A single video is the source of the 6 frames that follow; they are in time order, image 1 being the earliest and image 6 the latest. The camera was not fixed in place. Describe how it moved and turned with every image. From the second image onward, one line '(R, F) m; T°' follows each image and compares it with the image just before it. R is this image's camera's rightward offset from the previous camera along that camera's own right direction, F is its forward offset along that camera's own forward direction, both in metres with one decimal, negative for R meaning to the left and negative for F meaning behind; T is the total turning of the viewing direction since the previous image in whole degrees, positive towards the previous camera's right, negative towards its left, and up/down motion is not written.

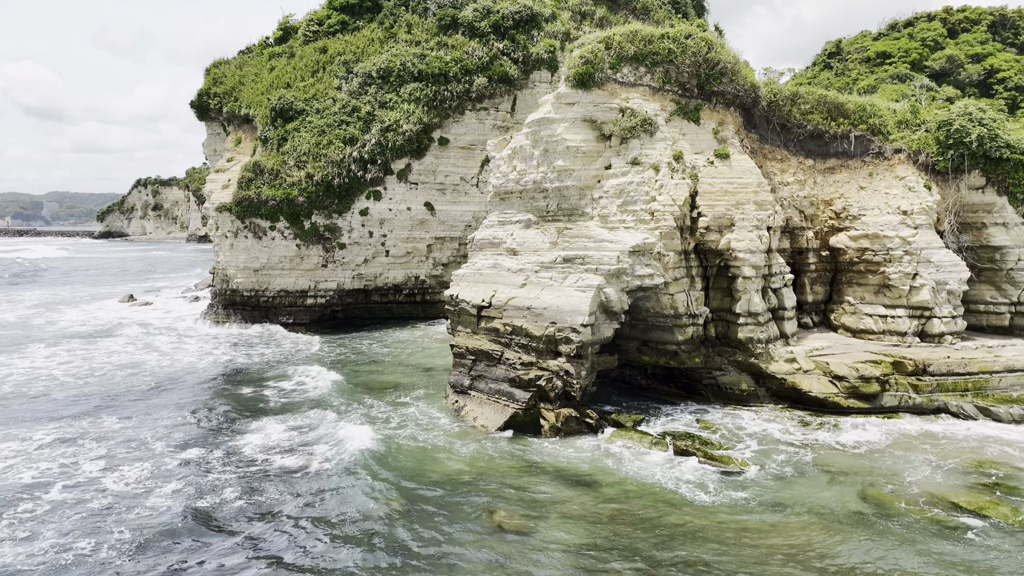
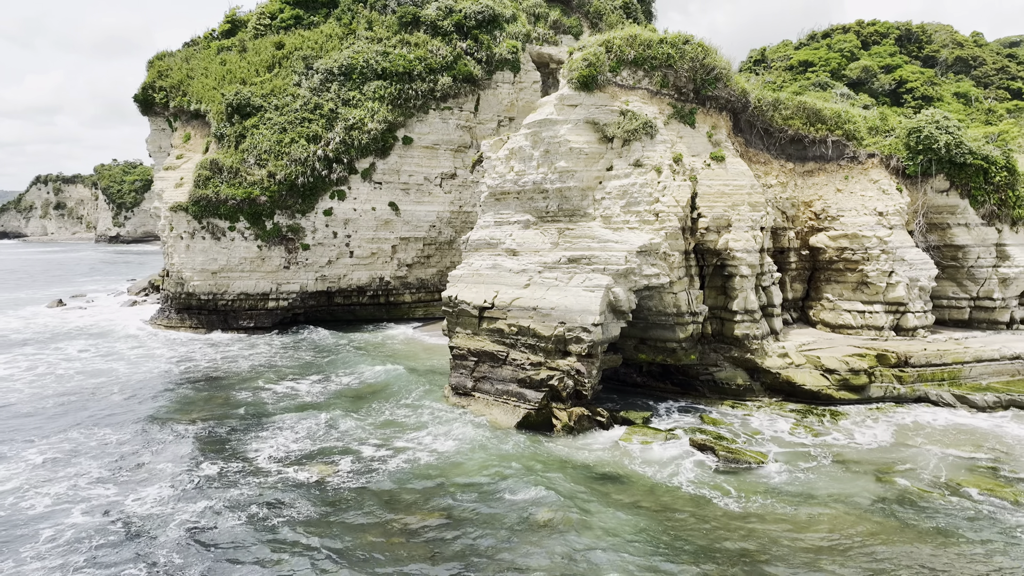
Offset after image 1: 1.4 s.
(-1.2, +0.2) m; +5°
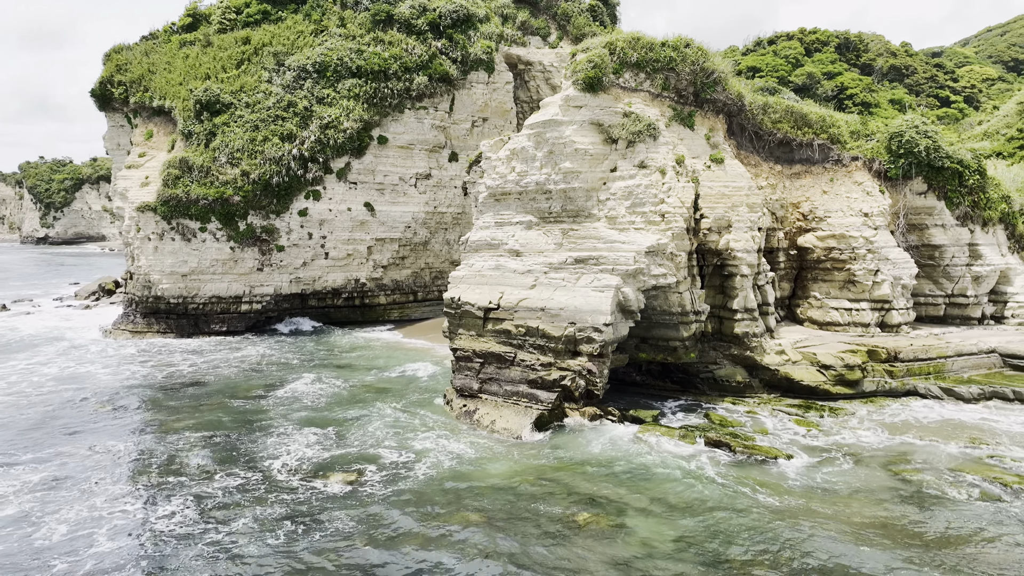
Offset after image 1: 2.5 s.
(-0.9, +0.1) m; +4°
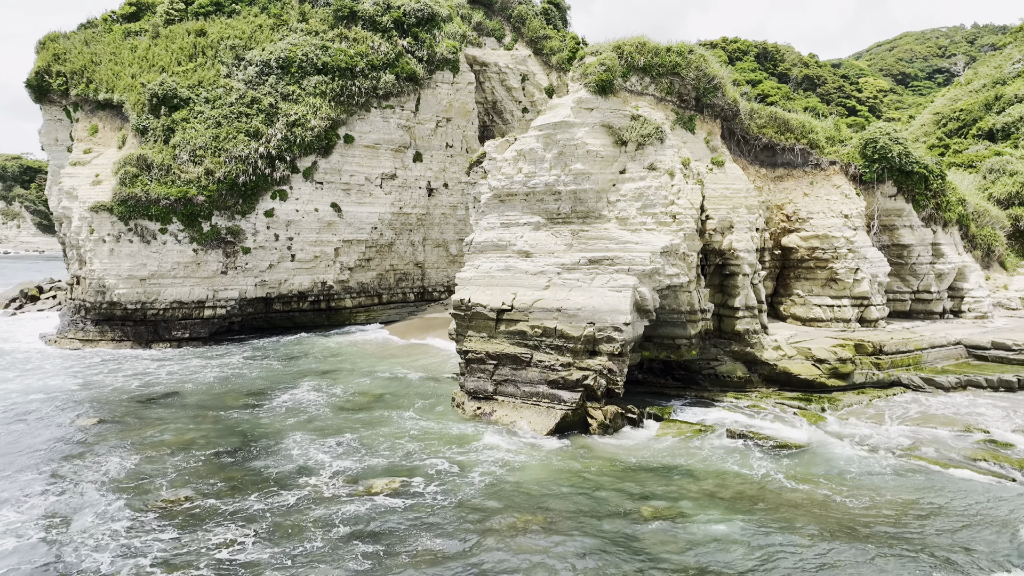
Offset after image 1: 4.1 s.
(-1.4, +0.1) m; +5°
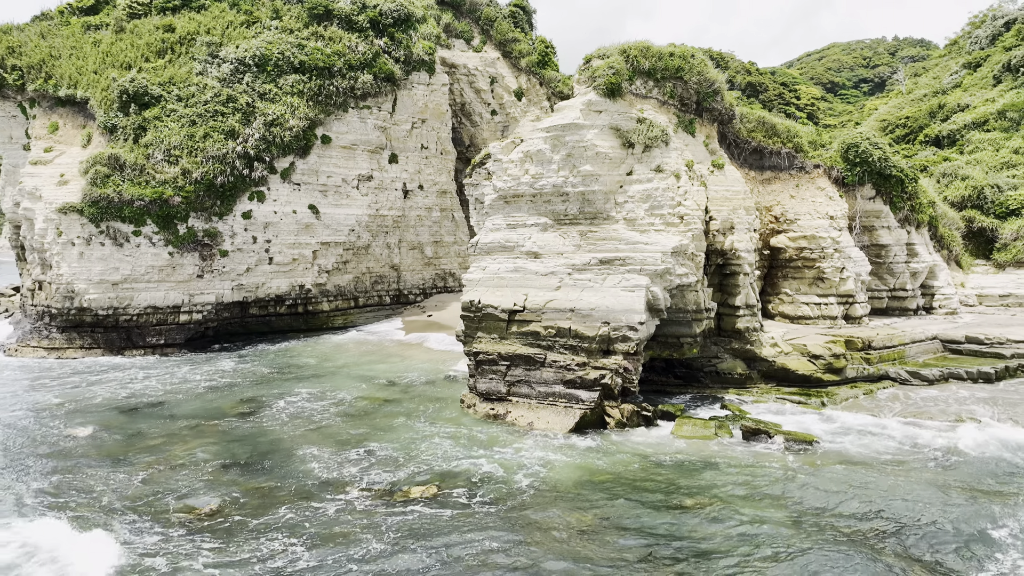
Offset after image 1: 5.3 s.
(-1.0, 0.0) m; +4°
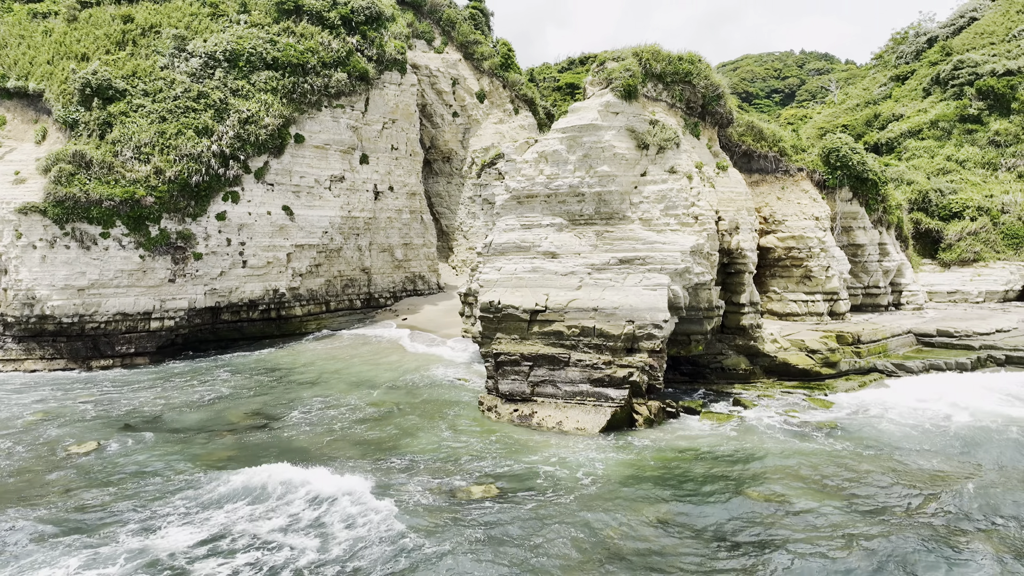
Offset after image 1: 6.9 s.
(-1.4, 0.0) m; +4°
